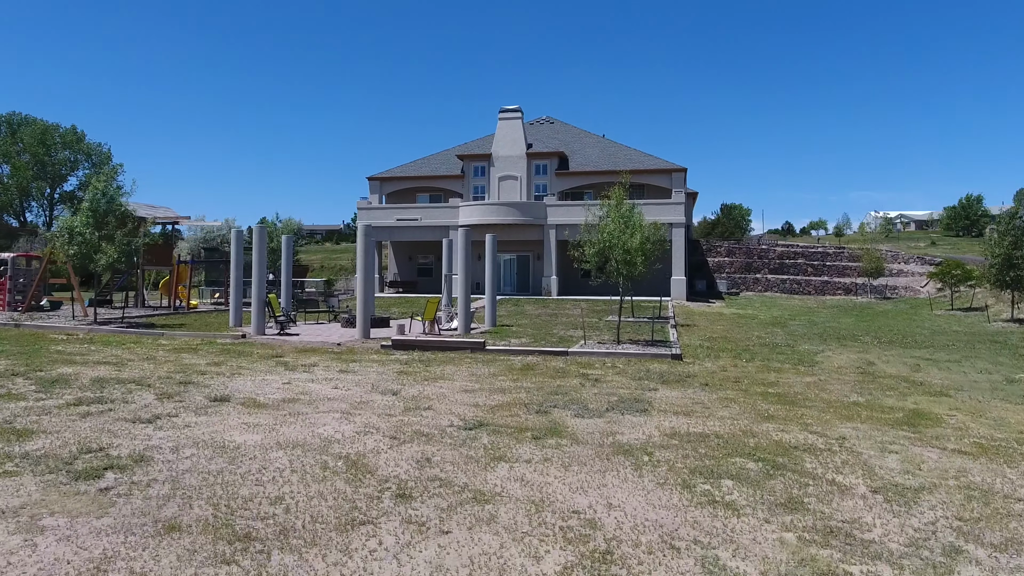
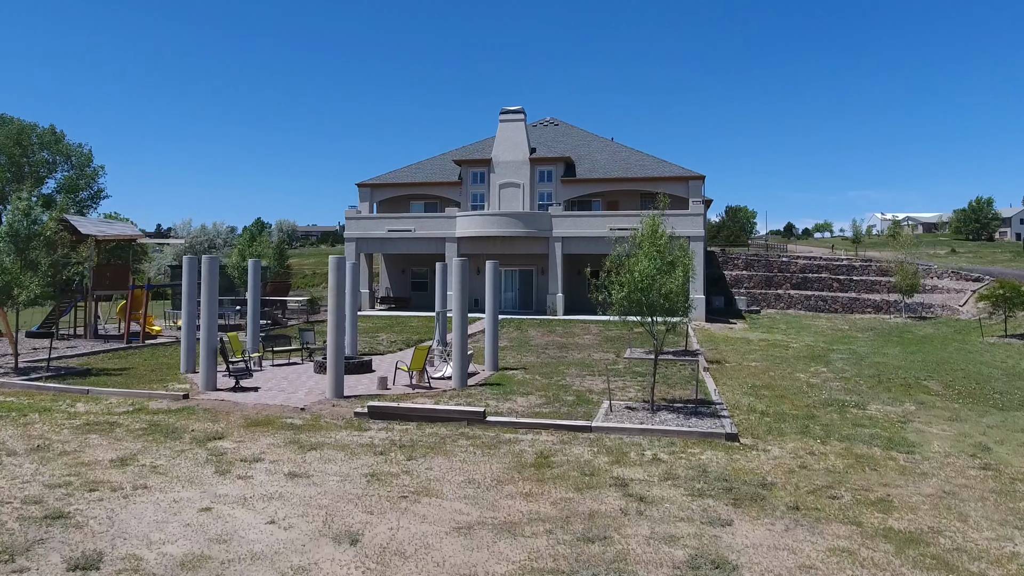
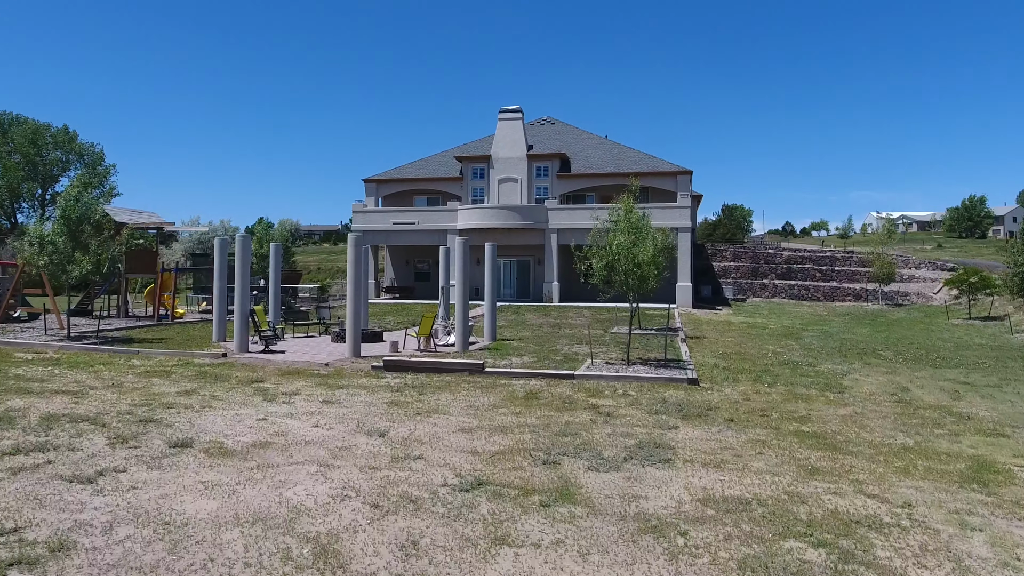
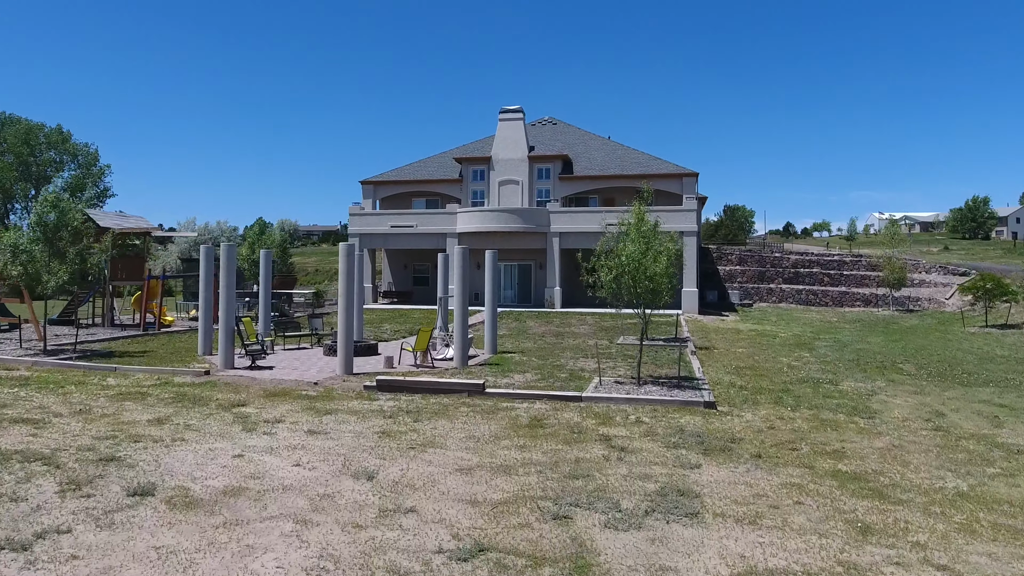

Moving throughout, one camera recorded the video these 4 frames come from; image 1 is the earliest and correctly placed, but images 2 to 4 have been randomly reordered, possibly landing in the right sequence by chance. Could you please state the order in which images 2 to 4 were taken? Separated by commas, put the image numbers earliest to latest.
3, 4, 2
